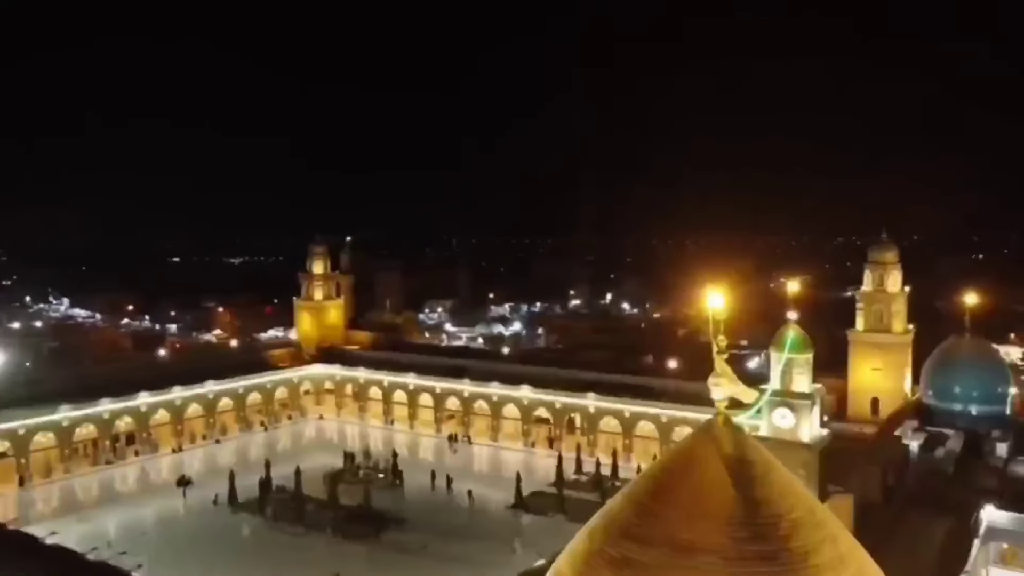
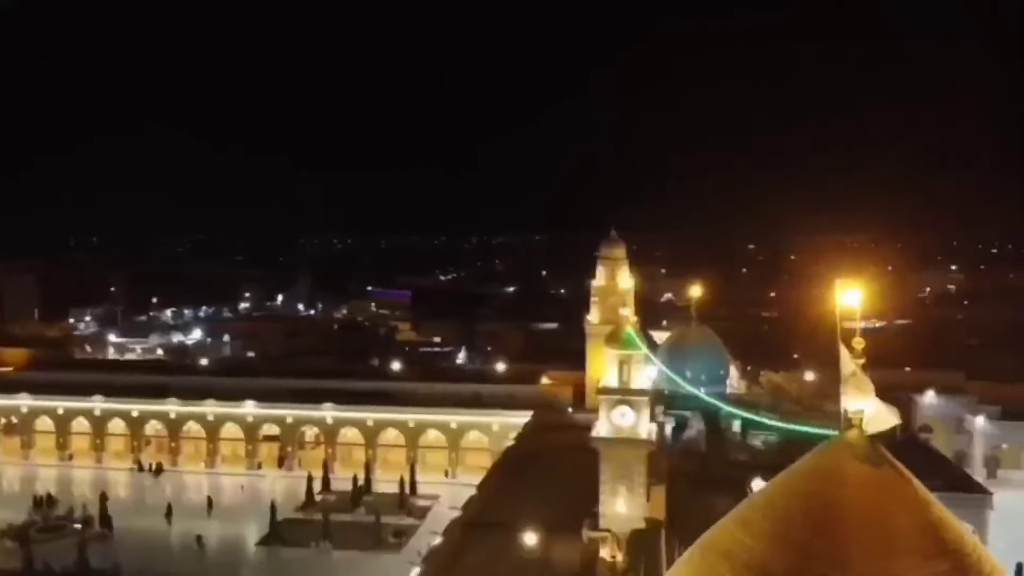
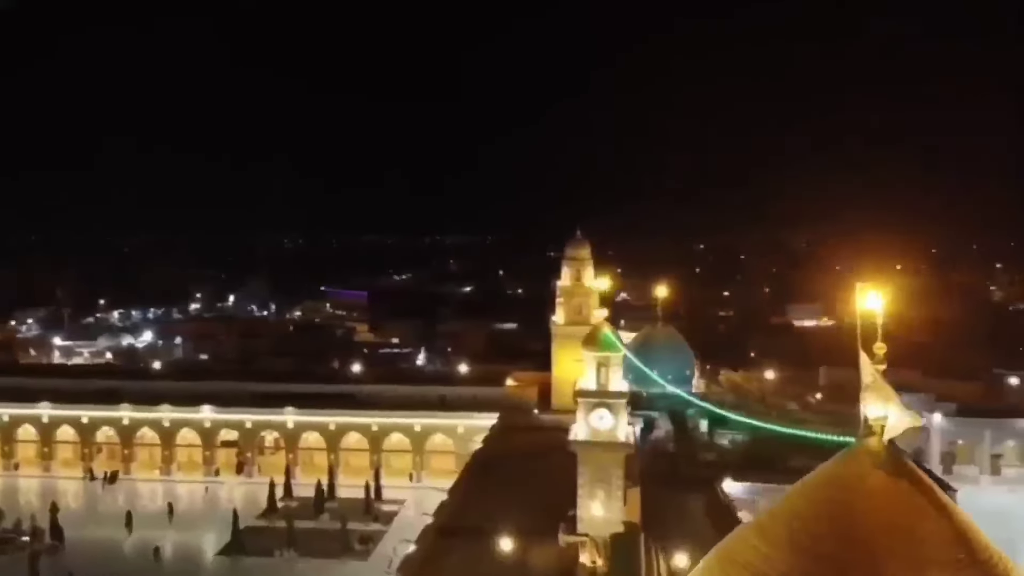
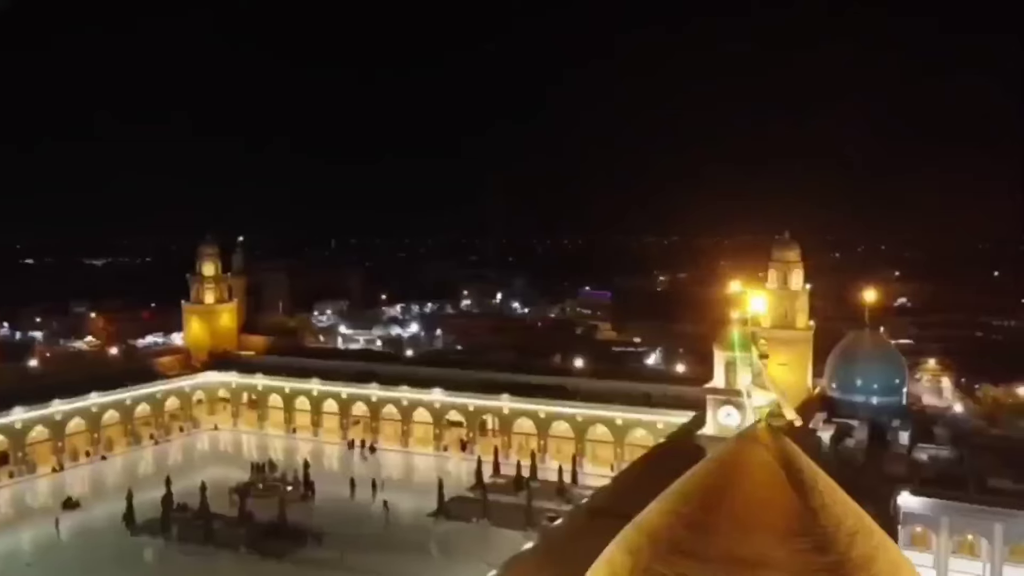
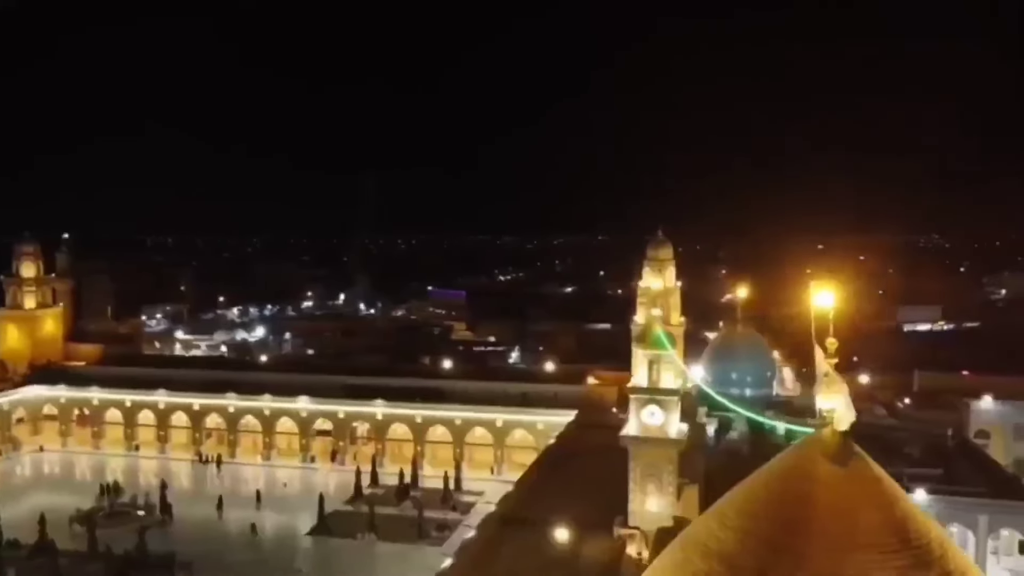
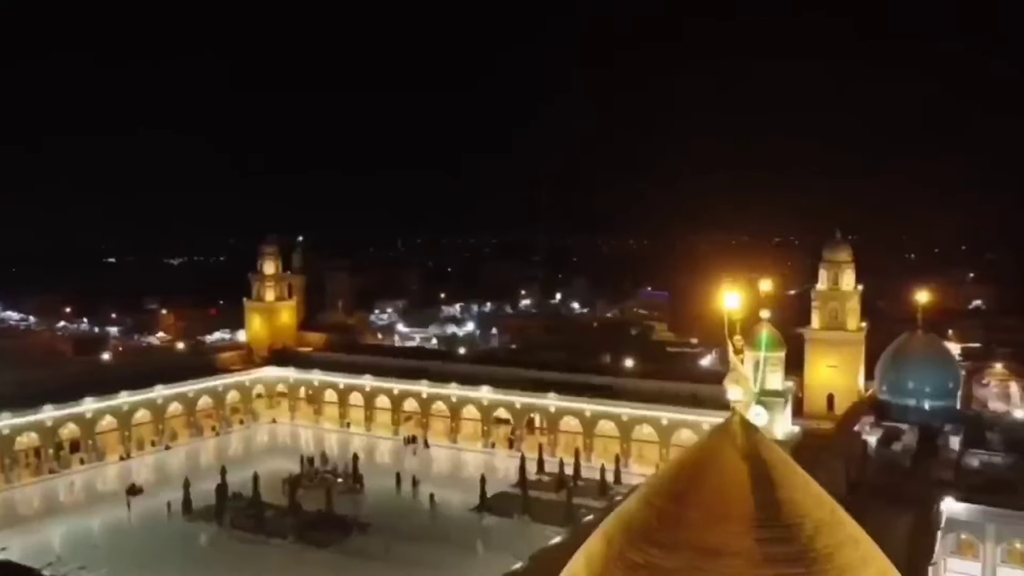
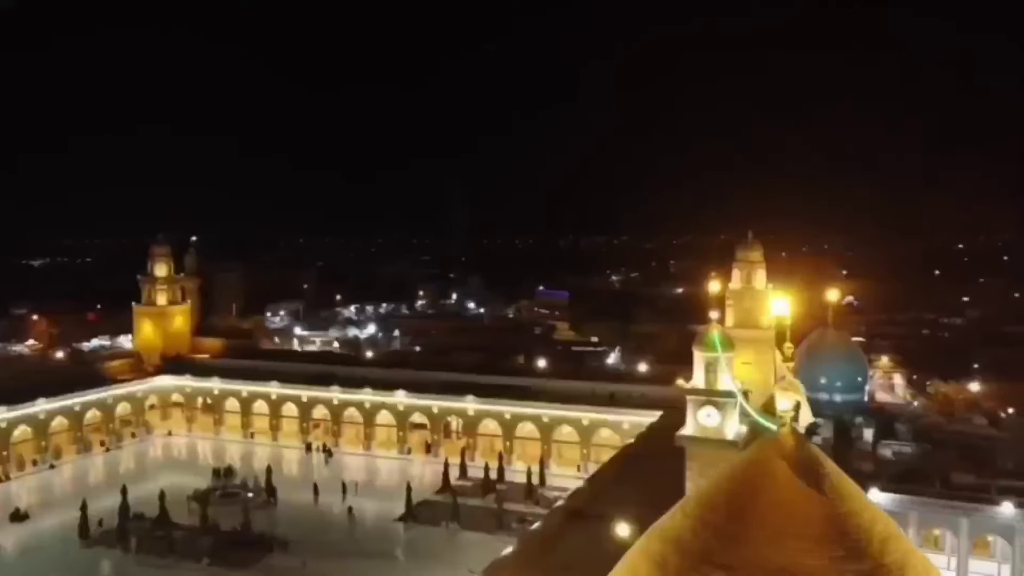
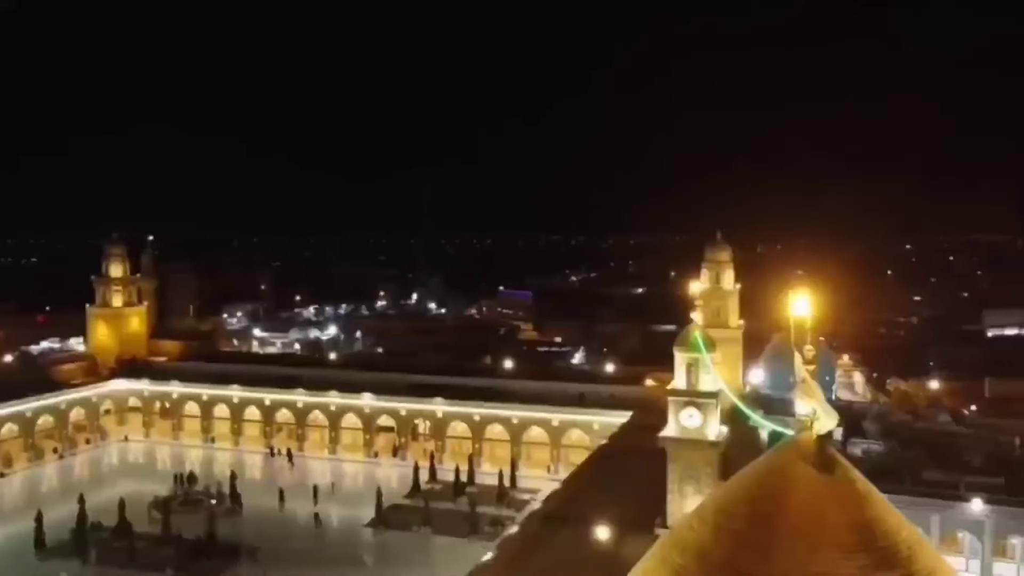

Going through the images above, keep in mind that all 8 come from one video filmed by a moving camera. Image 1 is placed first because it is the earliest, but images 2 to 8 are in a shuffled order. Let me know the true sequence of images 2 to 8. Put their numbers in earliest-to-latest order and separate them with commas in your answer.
6, 4, 7, 8, 5, 2, 3
